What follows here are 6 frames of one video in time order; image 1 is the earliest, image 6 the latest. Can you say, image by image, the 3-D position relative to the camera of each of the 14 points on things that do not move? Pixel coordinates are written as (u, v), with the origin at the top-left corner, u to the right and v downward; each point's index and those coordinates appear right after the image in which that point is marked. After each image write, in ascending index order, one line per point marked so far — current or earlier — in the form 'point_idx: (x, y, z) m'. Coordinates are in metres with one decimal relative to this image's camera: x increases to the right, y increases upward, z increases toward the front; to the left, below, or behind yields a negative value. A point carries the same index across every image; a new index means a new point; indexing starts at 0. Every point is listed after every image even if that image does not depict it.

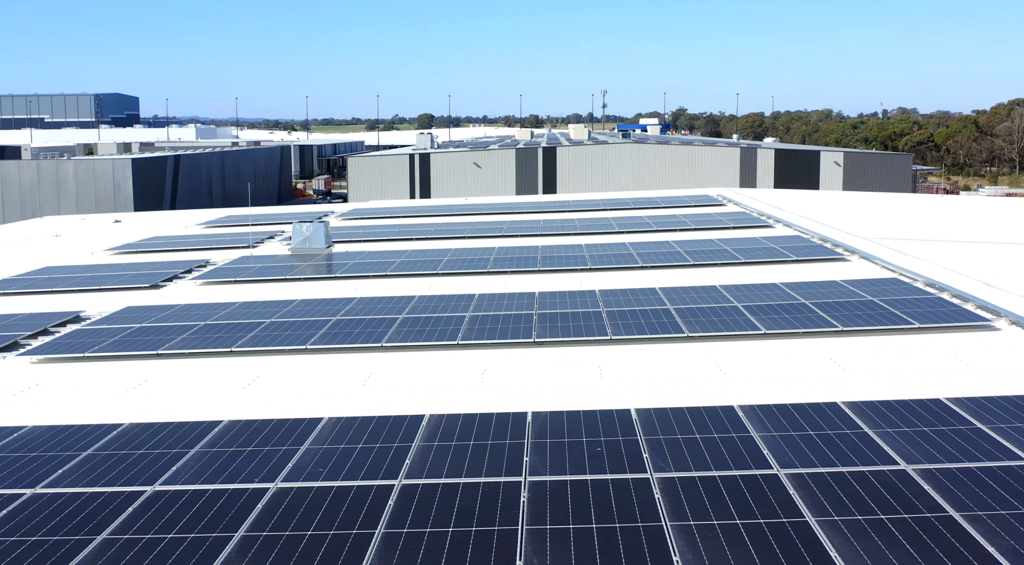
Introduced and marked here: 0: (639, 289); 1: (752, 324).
0: (+2.9, -0.2, +17.2) m
1: (+4.4, -0.8, +13.9) m
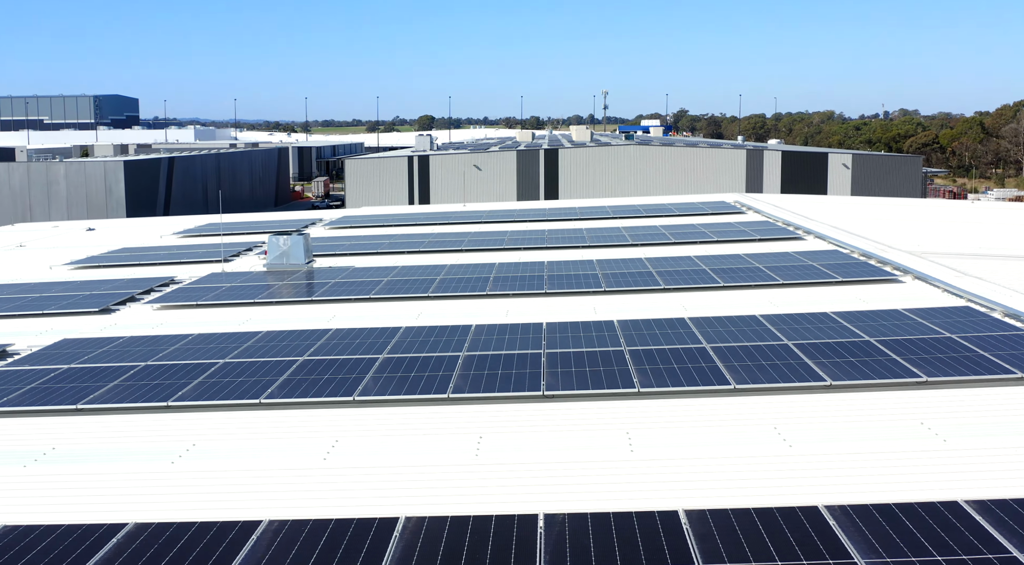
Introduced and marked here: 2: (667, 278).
0: (+3.0, -0.8, +14.5) m
1: (+4.5, -1.4, +11.3) m
2: (+3.8, +0.1, +18.6) m
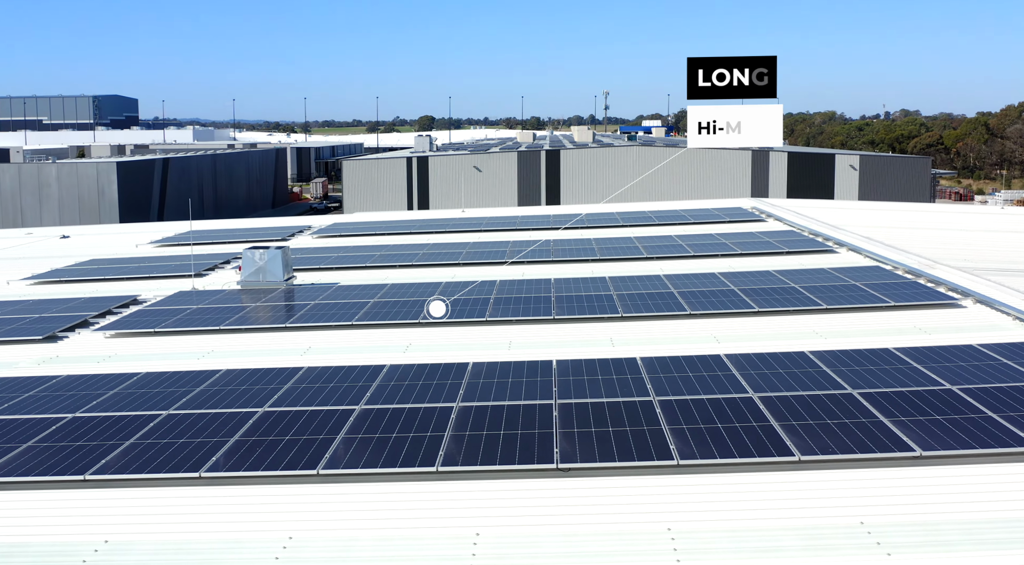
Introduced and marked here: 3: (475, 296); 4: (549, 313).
0: (+3.0, -1.3, +12.3) m
1: (+4.6, -1.9, +9.0) m
2: (+3.9, -0.4, +16.3) m
3: (-0.9, -0.3, +17.8) m
4: (+0.8, -0.7, +15.9) m
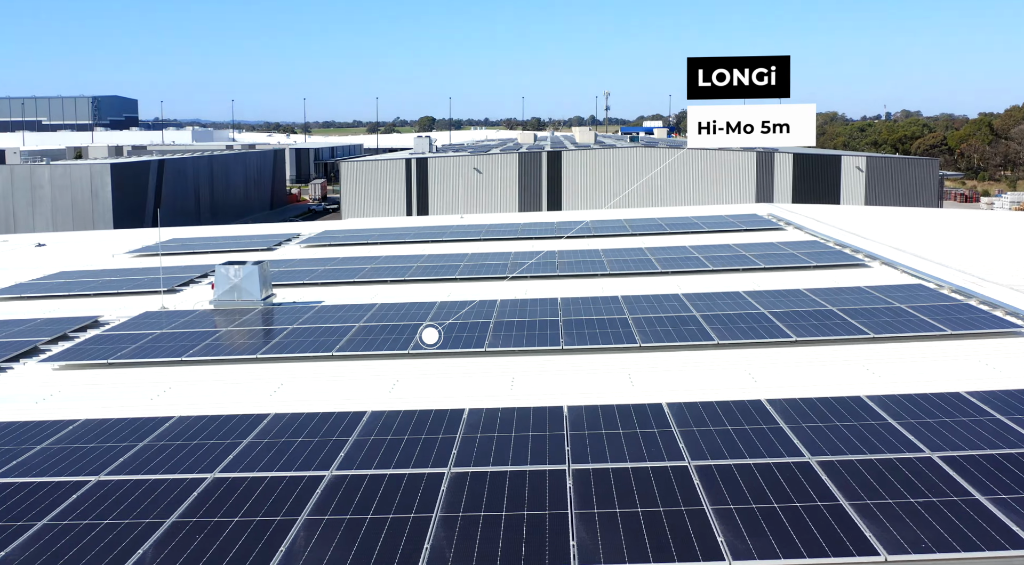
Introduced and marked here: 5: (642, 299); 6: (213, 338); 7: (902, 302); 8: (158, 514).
0: (+3.1, -1.7, +10.3) m
1: (+4.6, -2.3, +7.0) m
2: (+3.9, -0.9, +14.4) m
3: (-0.8, -0.8, +15.9) m
4: (+0.8, -1.1, +13.9) m
5: (+2.9, -0.4, +16.9) m
6: (-6.4, -1.2, +16.0) m
7: (+8.3, -0.4, +16.0) m
8: (-3.8, -2.5, +8.0) m
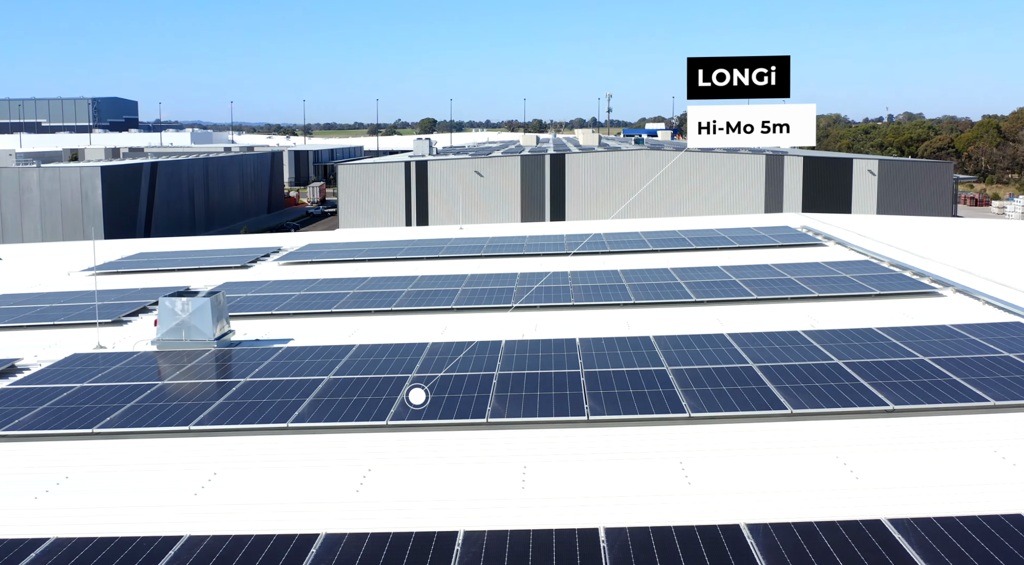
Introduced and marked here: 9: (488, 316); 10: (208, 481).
0: (+3.2, -2.4, +7.1) m
1: (+4.7, -3.0, +3.8) m
2: (+4.1, -1.6, +11.2) m
3: (-0.7, -1.5, +12.7) m
4: (+1.0, -1.8, +10.7) m
5: (+3.1, -1.1, +13.7) m
6: (-6.2, -1.9, +12.8) m
7: (+8.4, -1.1, +12.8) m
8: (-3.7, -3.1, +4.9) m
9: (-0.5, -0.8, +17.0) m
10: (-3.8, -2.4, +9.4) m
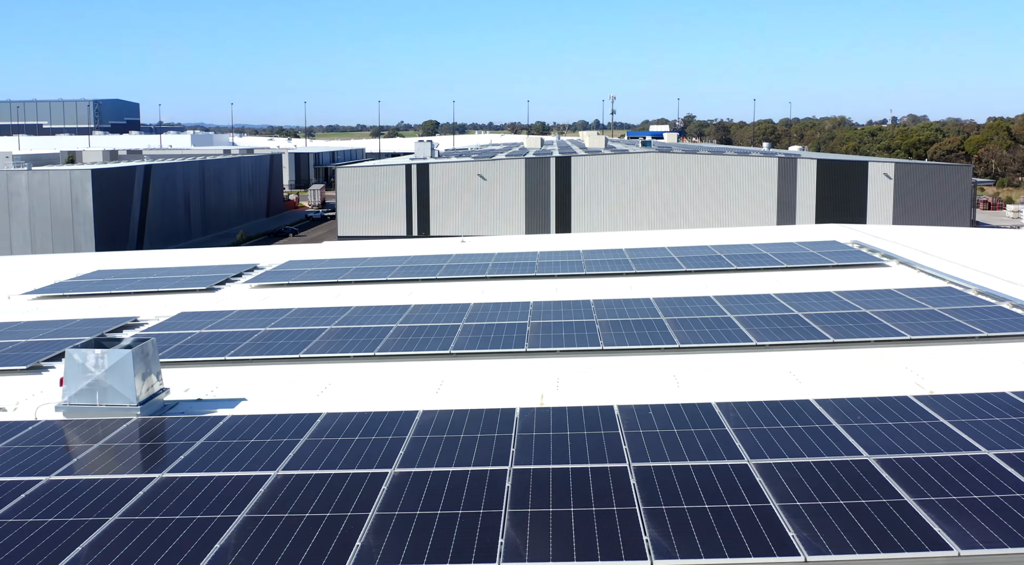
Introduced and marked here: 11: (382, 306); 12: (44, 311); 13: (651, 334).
0: (+3.4, -3.1, +3.6) m
1: (+5.0, -3.7, +0.3) m
2: (+4.3, -2.3, +7.6) m
3: (-0.4, -2.2, +9.2) m
4: (+1.2, -2.5, +7.2) m
5: (+3.3, -1.8, +10.2) m
6: (-6.0, -2.6, +9.3) m
7: (+8.7, -1.8, +9.2) m
8: (-3.4, -3.8, +1.3) m
9: (-0.2, -1.5, +13.5) m
10: (-3.5, -3.1, +5.8) m
11: (-3.1, -0.5, +18.2) m
12: (-12.5, -0.7, +19.9) m
13: (+2.7, -1.0, +14.5) m
